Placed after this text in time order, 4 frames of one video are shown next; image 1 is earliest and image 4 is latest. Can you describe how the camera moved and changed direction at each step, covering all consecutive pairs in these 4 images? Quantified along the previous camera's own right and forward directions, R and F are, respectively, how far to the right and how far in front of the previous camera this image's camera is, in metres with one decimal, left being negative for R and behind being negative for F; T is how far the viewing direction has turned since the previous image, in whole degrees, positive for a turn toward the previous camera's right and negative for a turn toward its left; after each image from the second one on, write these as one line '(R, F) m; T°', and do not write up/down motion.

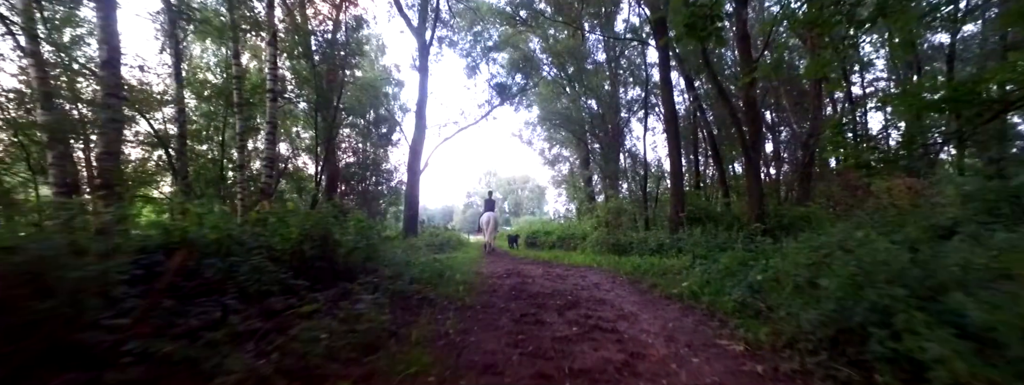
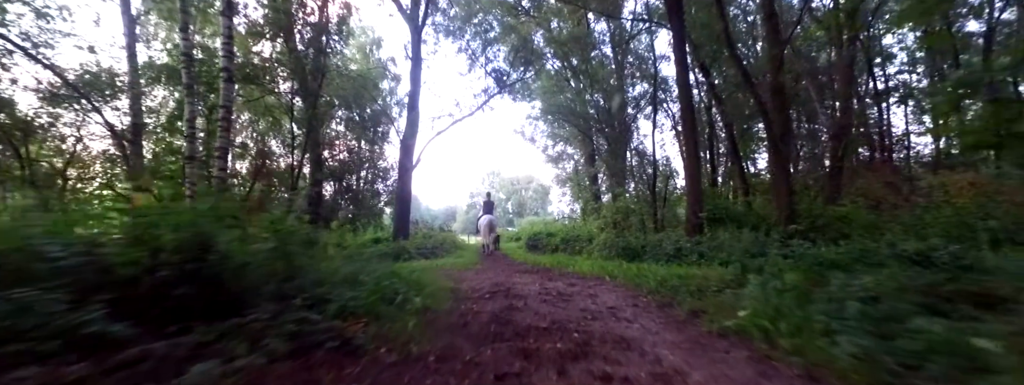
(+0.3, +1.6) m; -1°
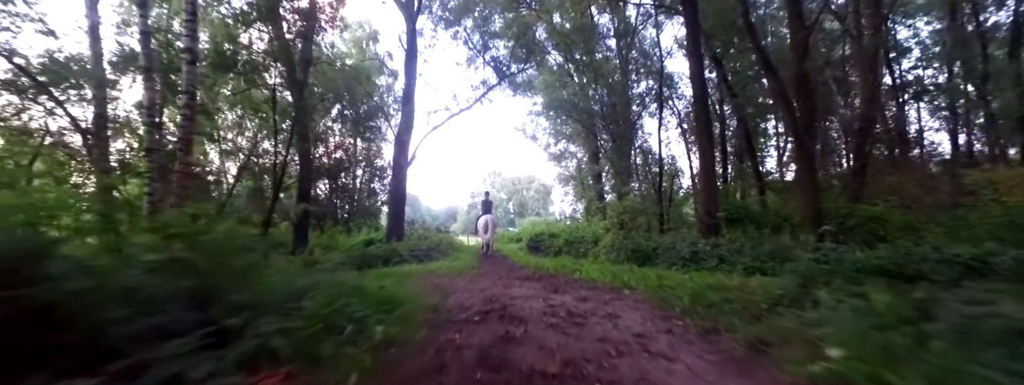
(+0.1, +1.1) m; 0°
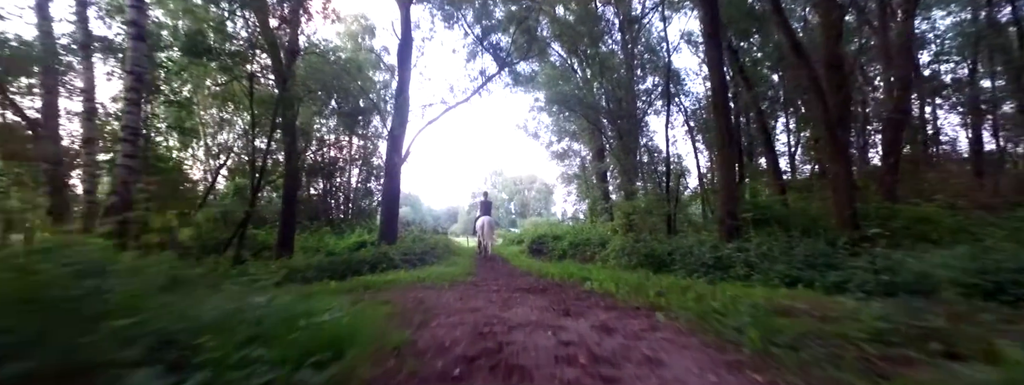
(0.0, +1.2) m; 0°
